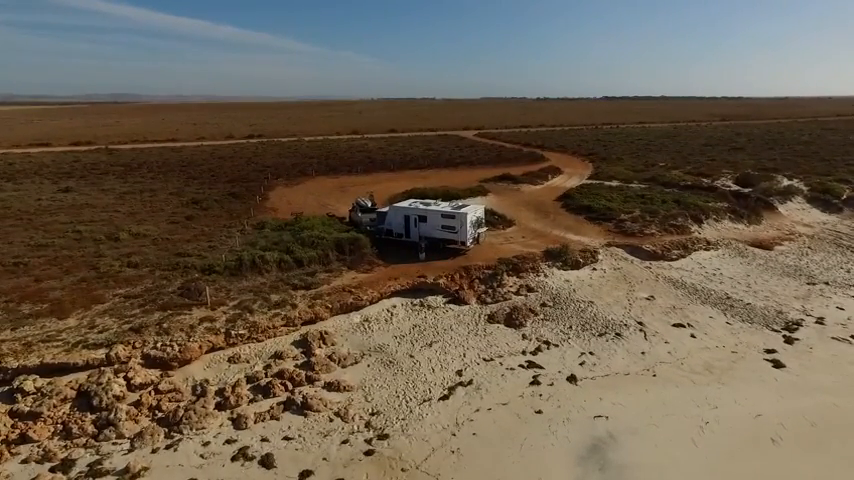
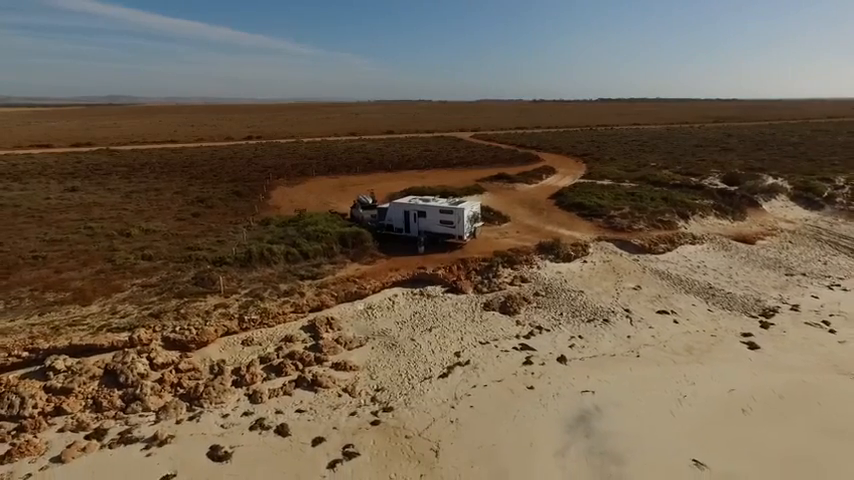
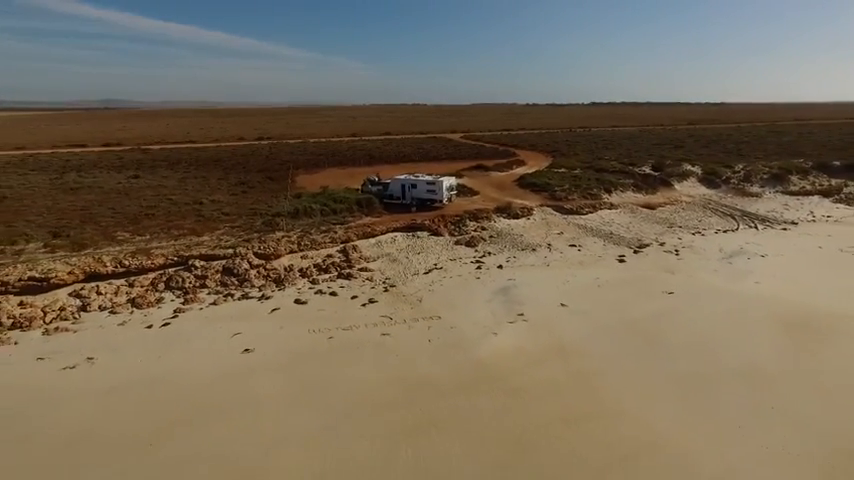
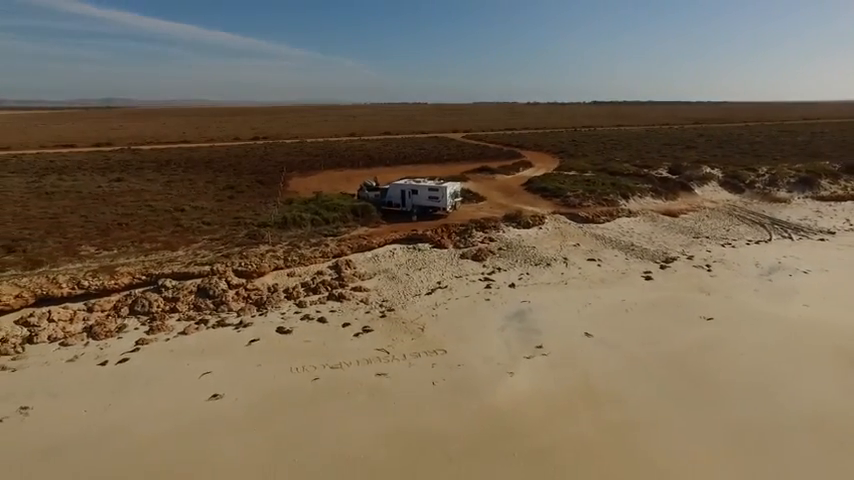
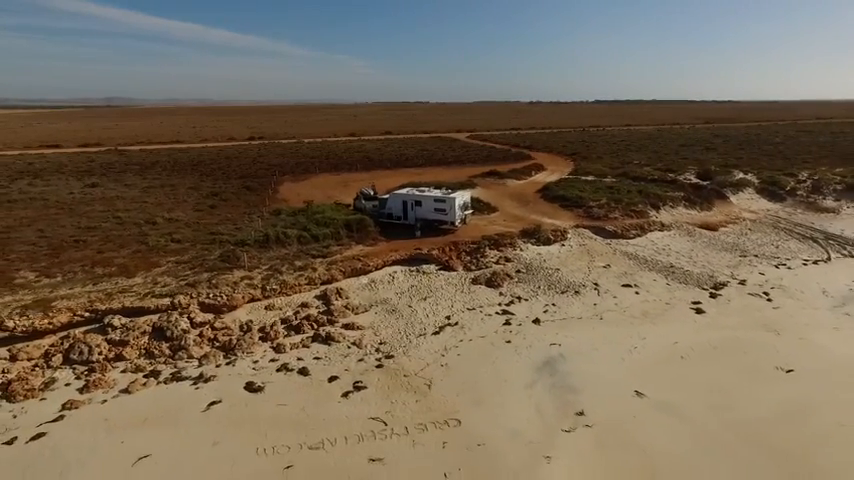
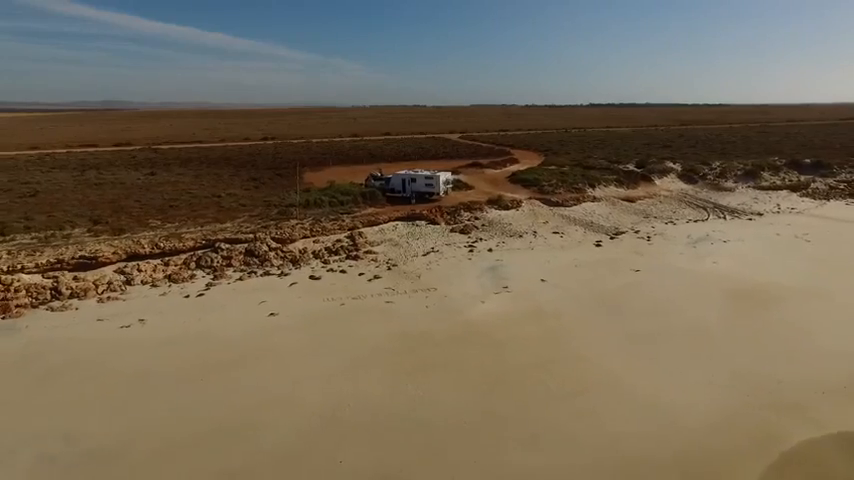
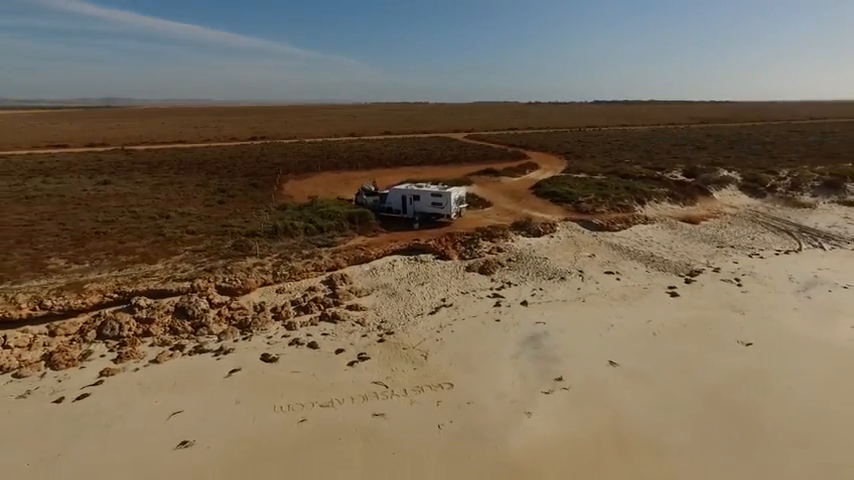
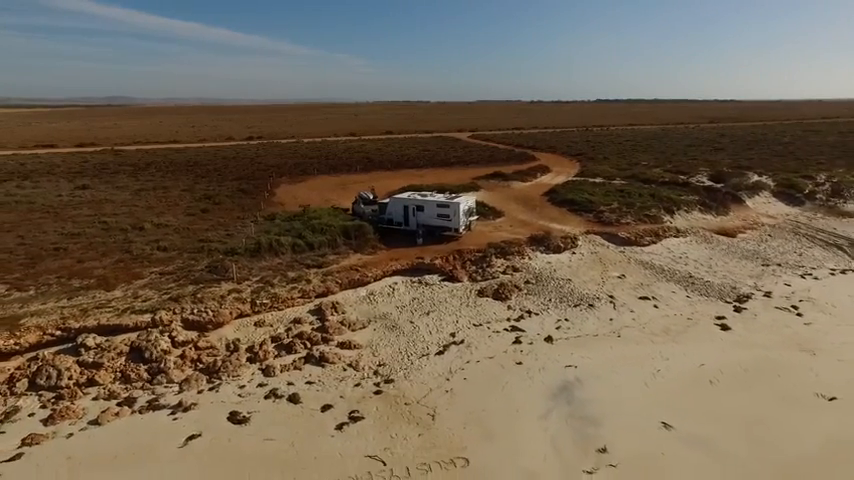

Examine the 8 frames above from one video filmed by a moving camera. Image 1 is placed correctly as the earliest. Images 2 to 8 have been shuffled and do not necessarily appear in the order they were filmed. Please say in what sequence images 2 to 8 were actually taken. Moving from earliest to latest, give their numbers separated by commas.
2, 8, 5, 7, 4, 3, 6
